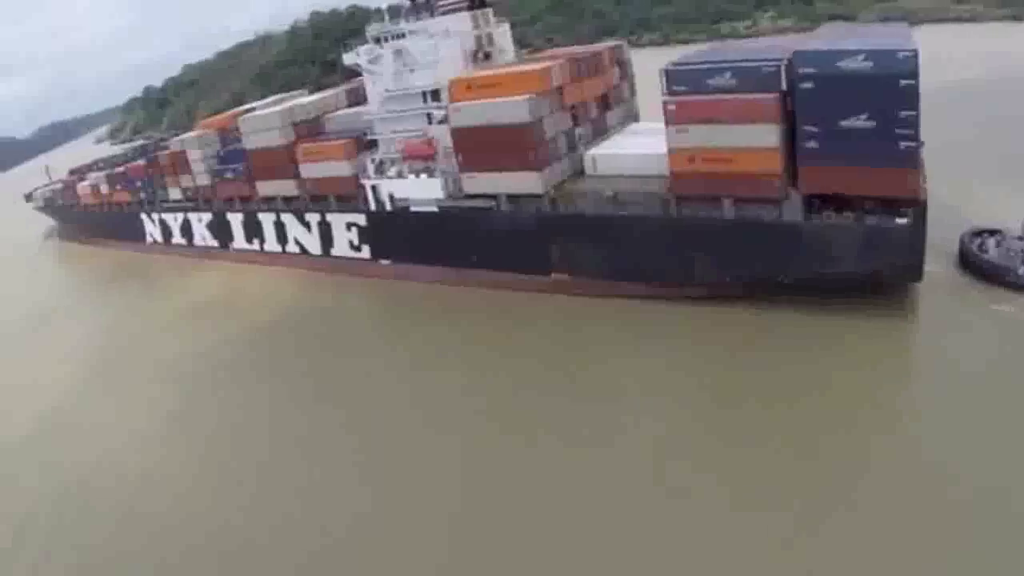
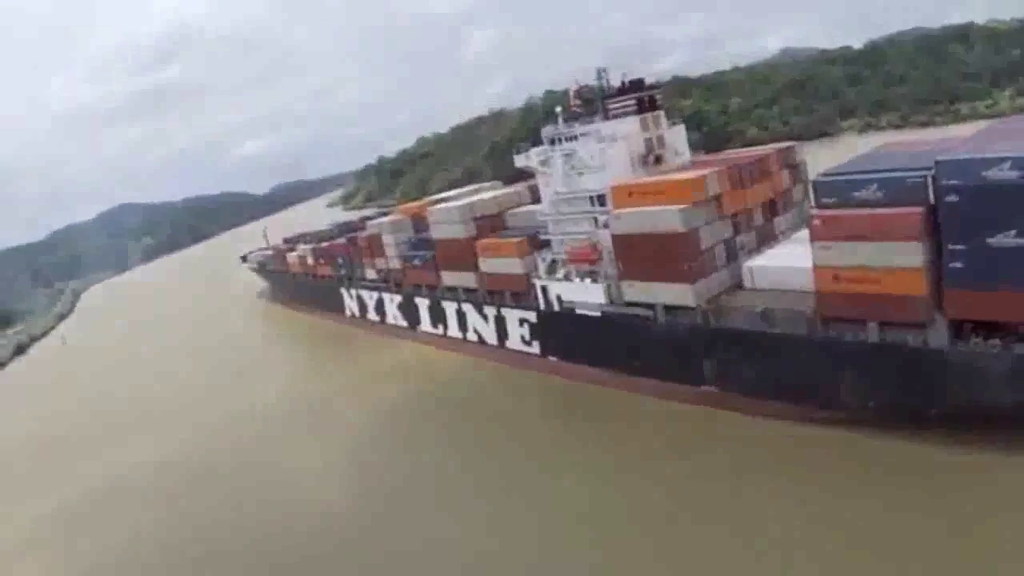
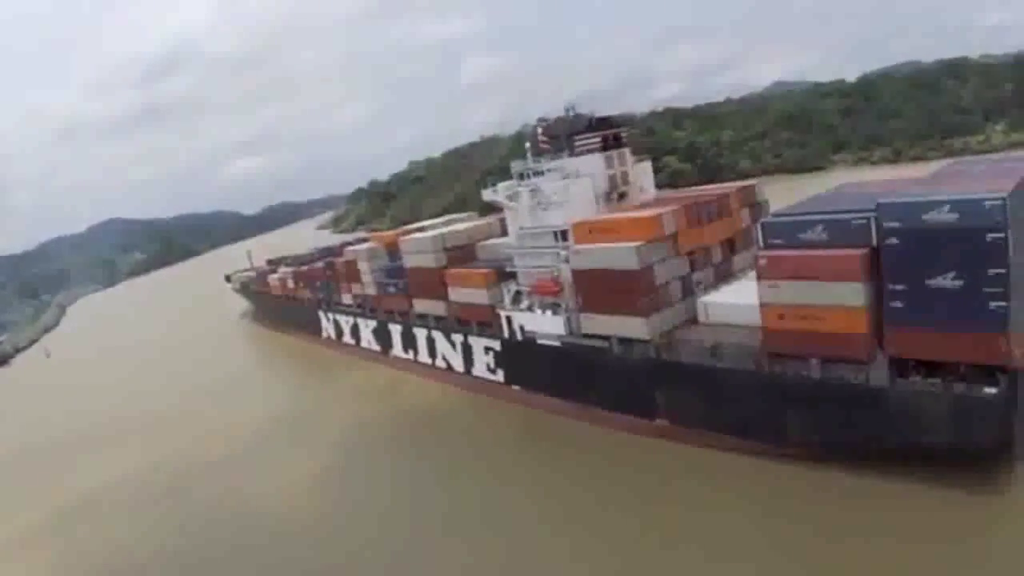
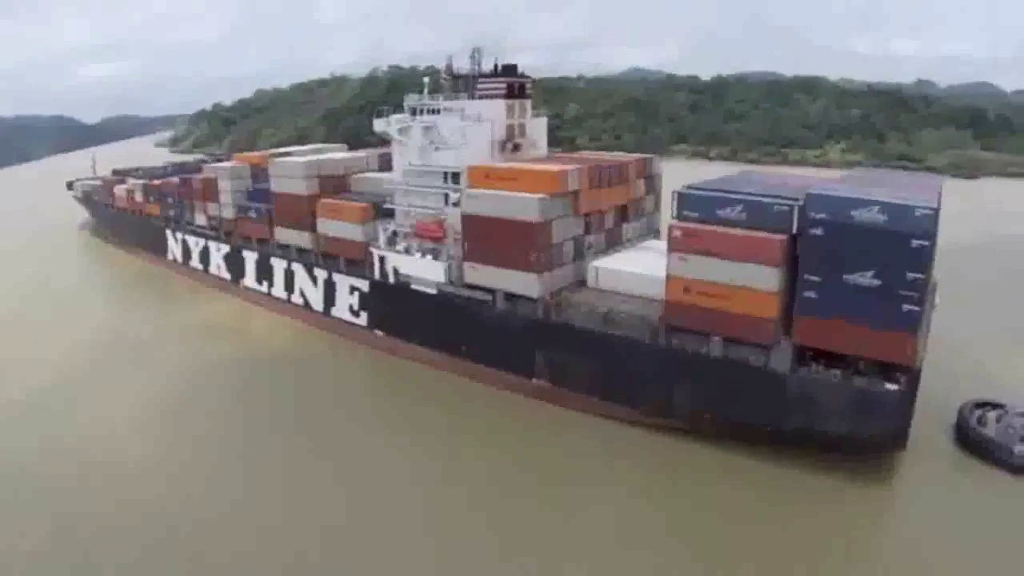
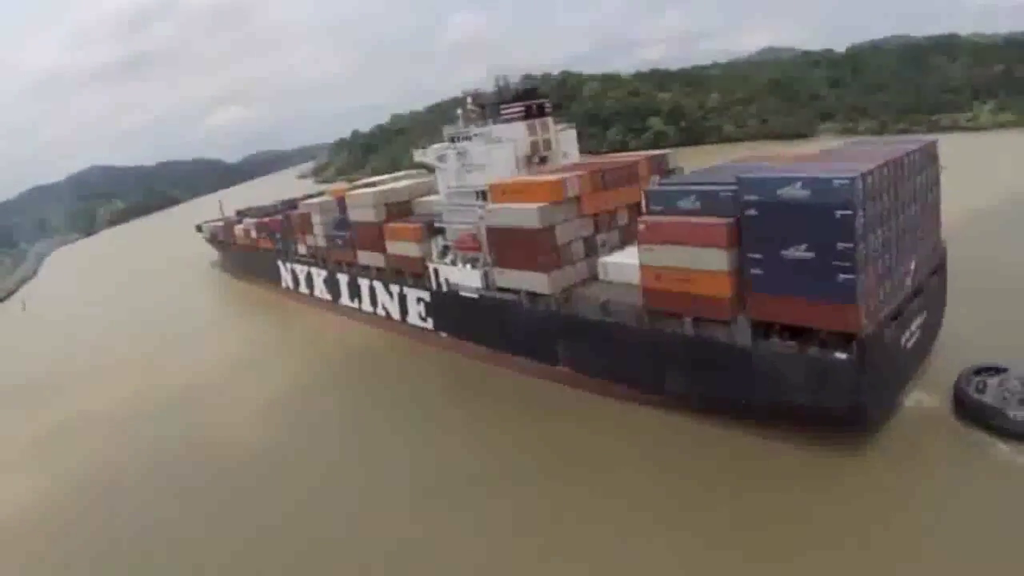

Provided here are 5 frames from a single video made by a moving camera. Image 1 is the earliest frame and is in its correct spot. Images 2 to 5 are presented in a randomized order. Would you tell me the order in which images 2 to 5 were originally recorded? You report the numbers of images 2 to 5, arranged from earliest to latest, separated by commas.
4, 2, 3, 5
